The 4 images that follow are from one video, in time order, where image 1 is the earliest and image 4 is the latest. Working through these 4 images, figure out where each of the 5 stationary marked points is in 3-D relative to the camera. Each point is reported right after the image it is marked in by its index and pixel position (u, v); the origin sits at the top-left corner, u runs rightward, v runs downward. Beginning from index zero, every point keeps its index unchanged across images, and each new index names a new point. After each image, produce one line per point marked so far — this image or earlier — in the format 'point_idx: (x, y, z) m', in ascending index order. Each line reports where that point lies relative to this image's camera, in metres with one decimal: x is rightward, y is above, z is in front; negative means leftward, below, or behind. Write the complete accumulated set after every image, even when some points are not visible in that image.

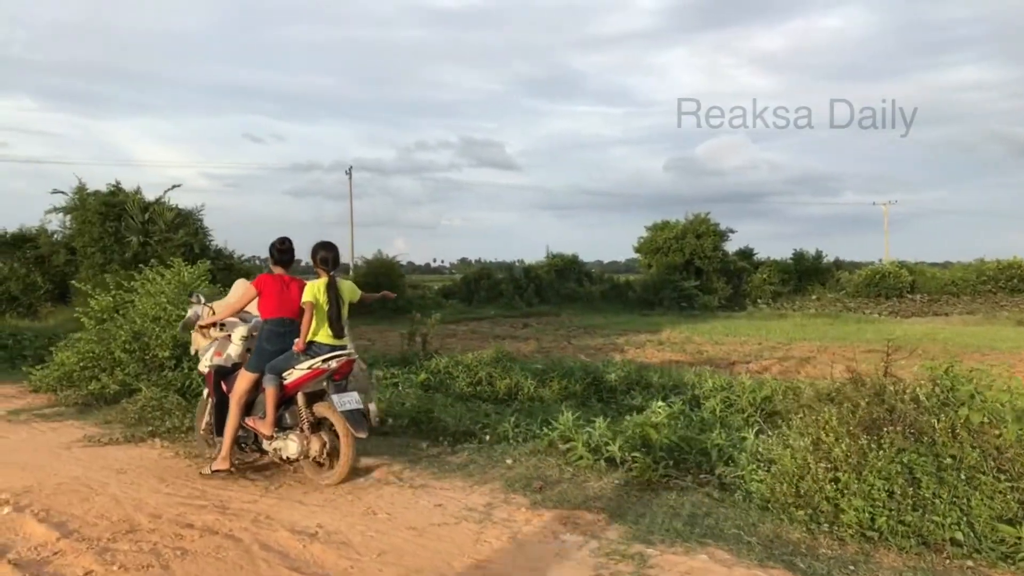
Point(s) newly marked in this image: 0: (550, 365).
0: (+0.6, -1.3, +13.4) m
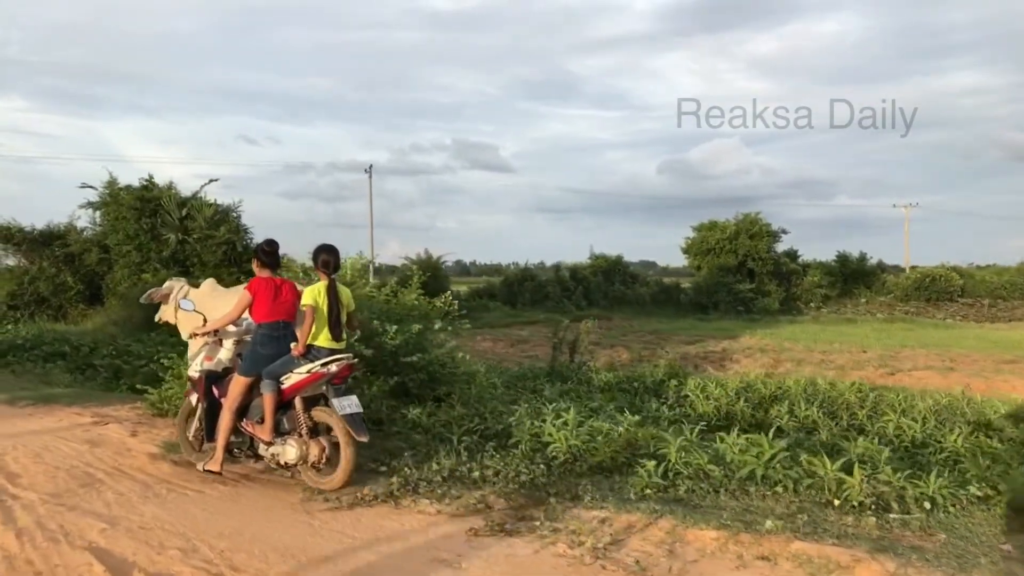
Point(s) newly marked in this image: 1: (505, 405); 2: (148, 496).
0: (+2.9, -1.3, +11.6) m
1: (0.0, -1.1, +7.7) m
2: (-2.2, -1.2, +4.8) m
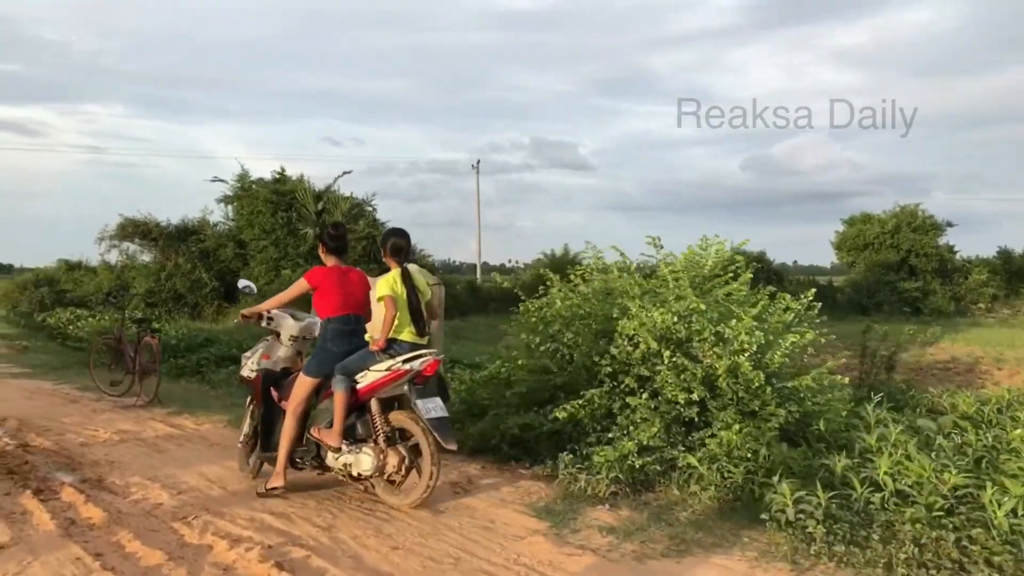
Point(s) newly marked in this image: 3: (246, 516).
0: (+6.2, -1.3, +9.1) m
1: (+2.9, -1.1, +5.4) m
2: (+0.5, -1.2, +2.8) m
3: (-1.4, -1.2, +4.2) m
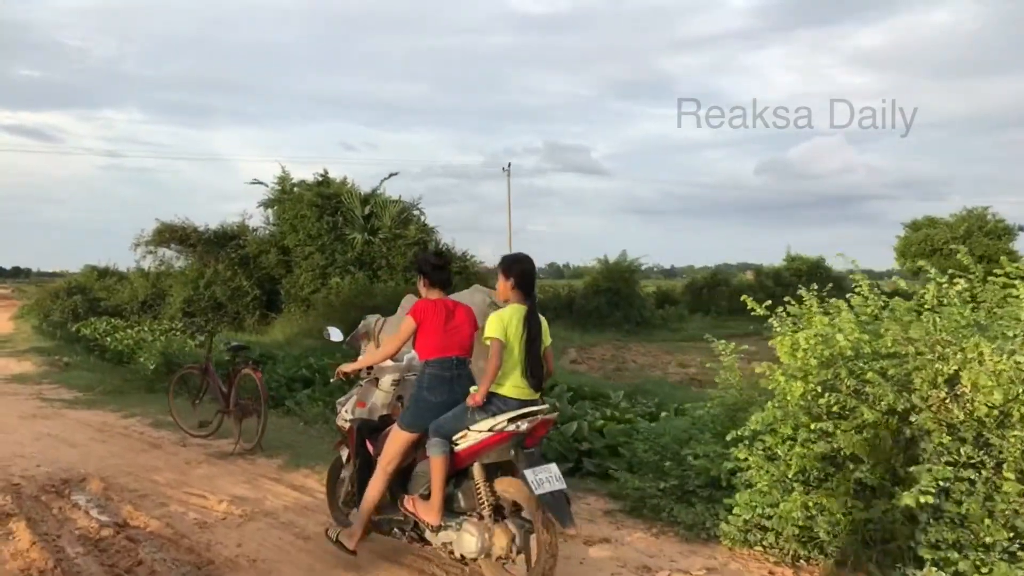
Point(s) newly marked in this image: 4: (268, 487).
0: (+7.8, -1.5, +7.4) m
1: (+4.4, -1.3, +3.7) m
2: (+2.0, -1.4, +1.2) m
3: (+0.1, -1.4, +2.6) m
4: (-1.7, -1.4, +5.7) m
